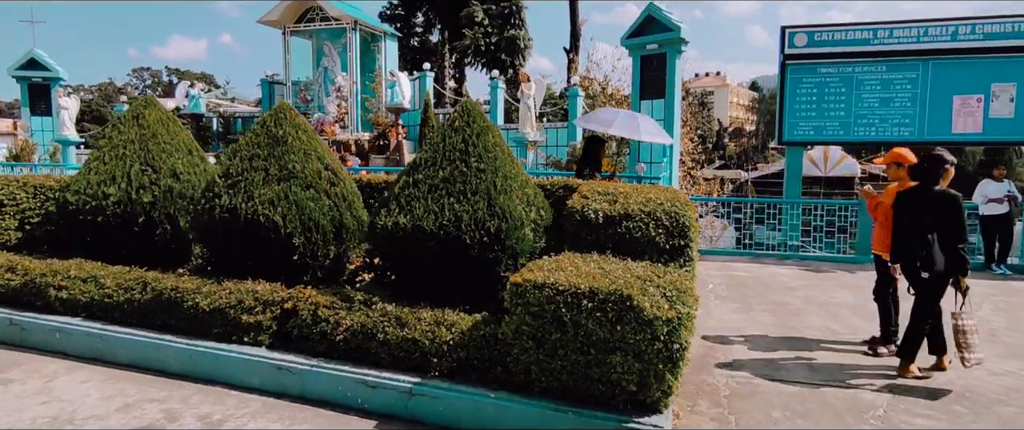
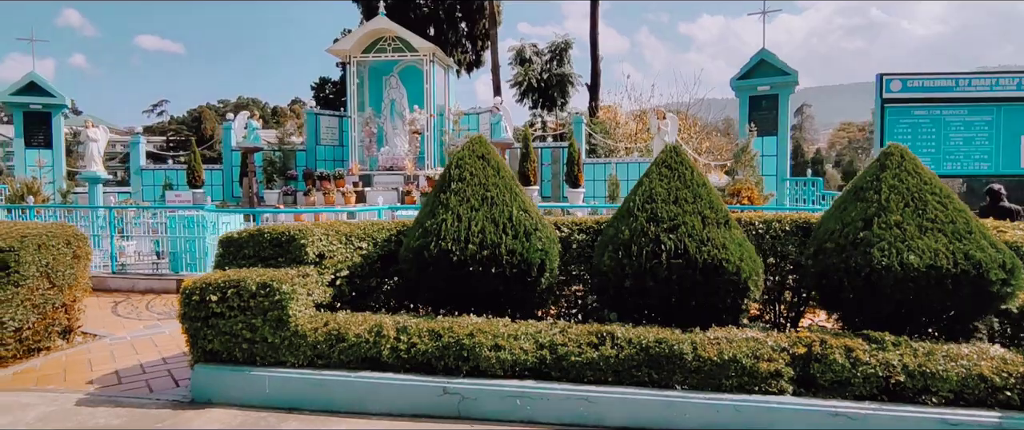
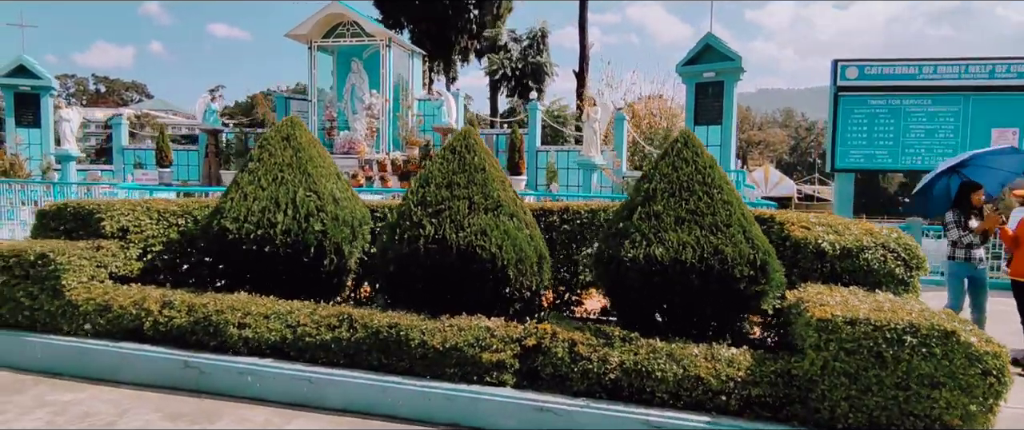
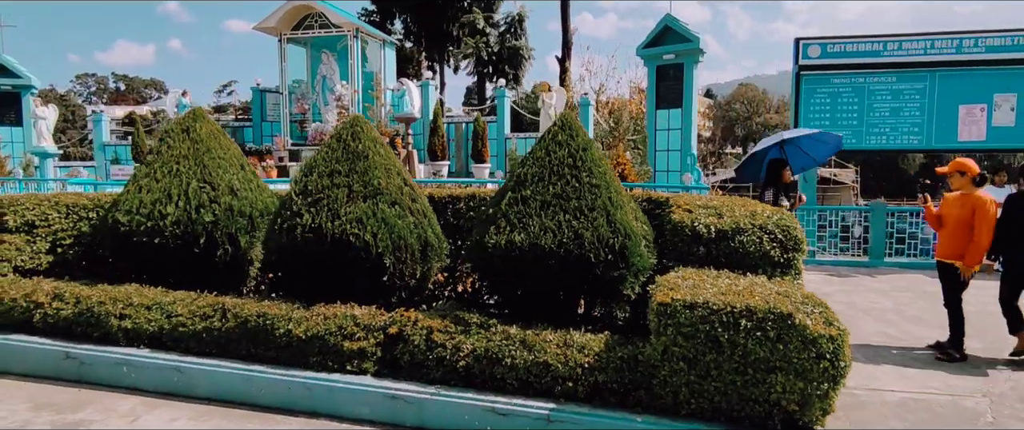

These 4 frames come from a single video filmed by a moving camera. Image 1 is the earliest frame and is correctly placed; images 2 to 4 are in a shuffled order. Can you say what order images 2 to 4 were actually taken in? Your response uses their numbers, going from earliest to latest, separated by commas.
4, 3, 2
